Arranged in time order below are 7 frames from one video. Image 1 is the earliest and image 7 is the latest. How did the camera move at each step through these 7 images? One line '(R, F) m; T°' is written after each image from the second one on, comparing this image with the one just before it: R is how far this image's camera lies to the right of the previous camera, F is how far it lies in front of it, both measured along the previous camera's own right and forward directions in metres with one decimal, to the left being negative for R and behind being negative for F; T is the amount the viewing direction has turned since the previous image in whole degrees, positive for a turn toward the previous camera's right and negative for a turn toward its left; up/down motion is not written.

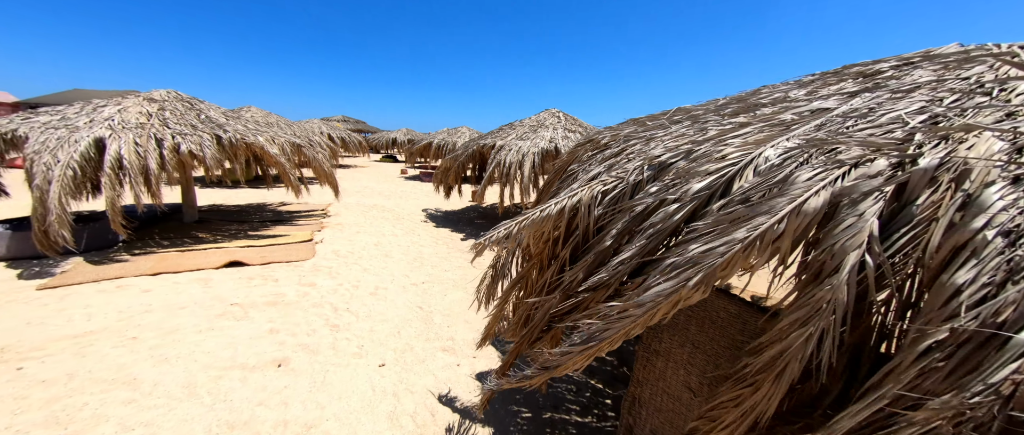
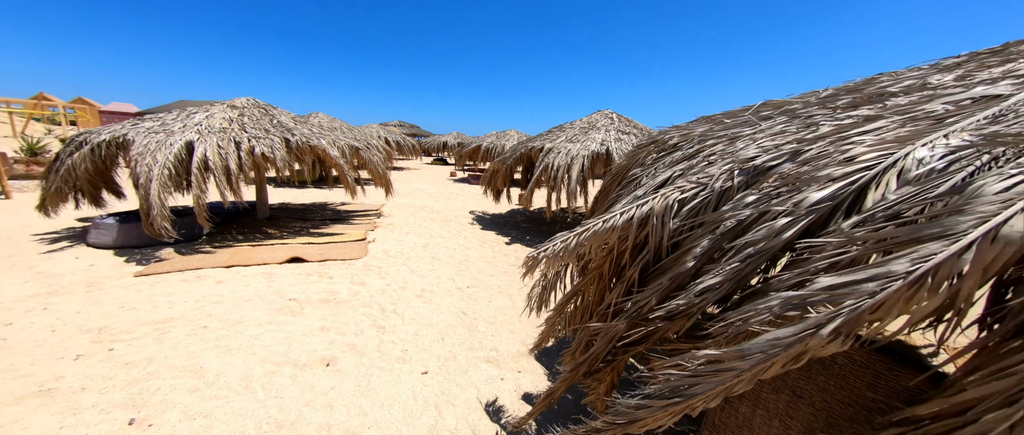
(-0.1, +0.2) m; -8°
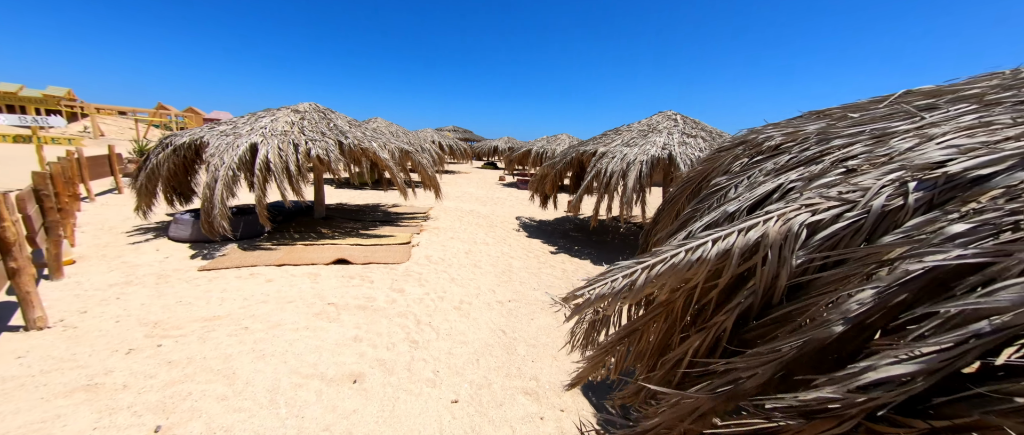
(0.0, +0.4) m; -8°
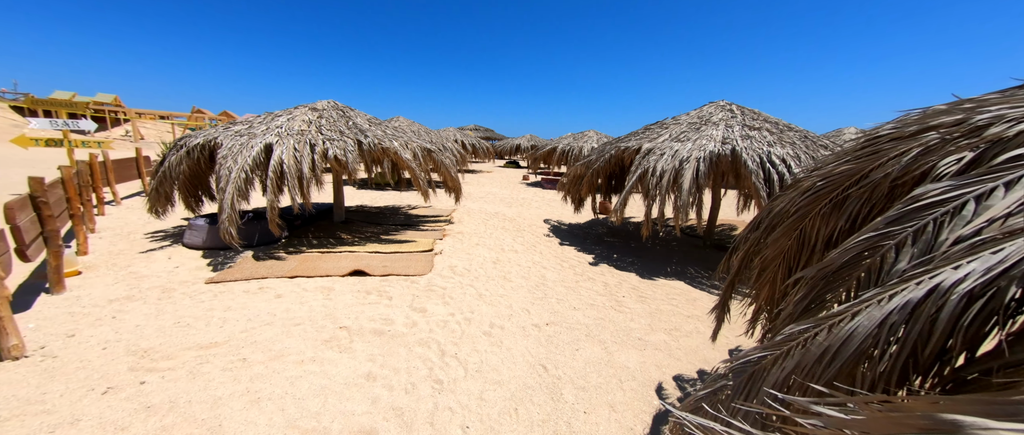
(-0.2, +0.6) m; -4°
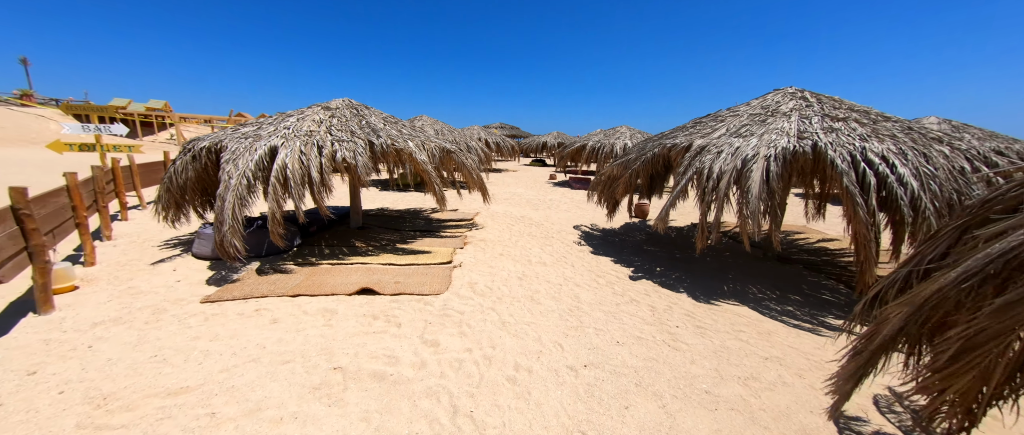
(-0.1, +0.6) m; -4°
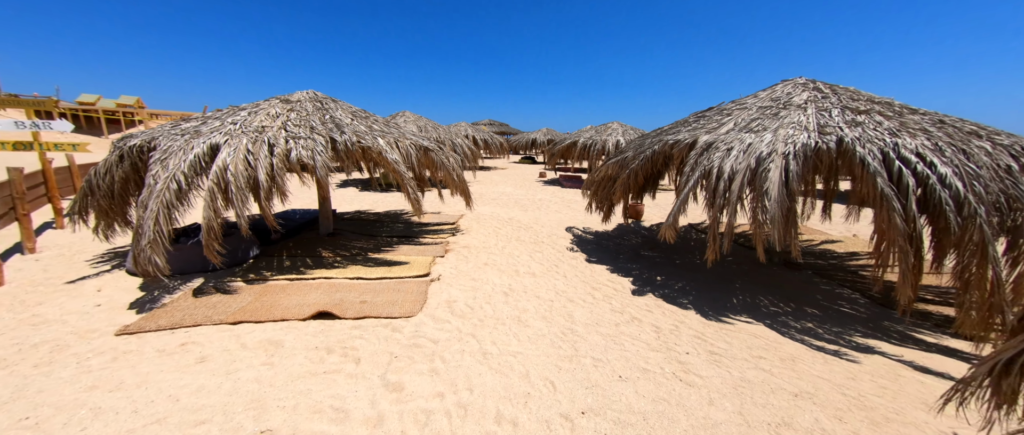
(+0.1, +0.5) m; +2°
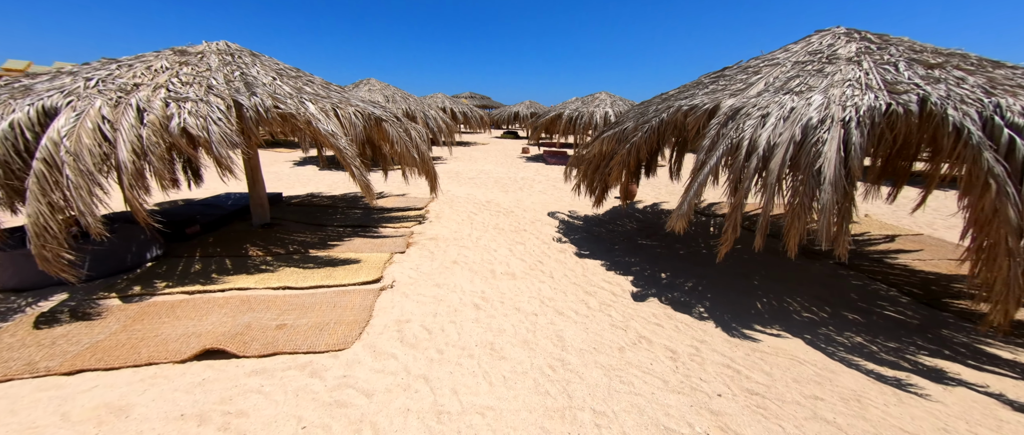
(+0.1, +0.9) m; +3°
